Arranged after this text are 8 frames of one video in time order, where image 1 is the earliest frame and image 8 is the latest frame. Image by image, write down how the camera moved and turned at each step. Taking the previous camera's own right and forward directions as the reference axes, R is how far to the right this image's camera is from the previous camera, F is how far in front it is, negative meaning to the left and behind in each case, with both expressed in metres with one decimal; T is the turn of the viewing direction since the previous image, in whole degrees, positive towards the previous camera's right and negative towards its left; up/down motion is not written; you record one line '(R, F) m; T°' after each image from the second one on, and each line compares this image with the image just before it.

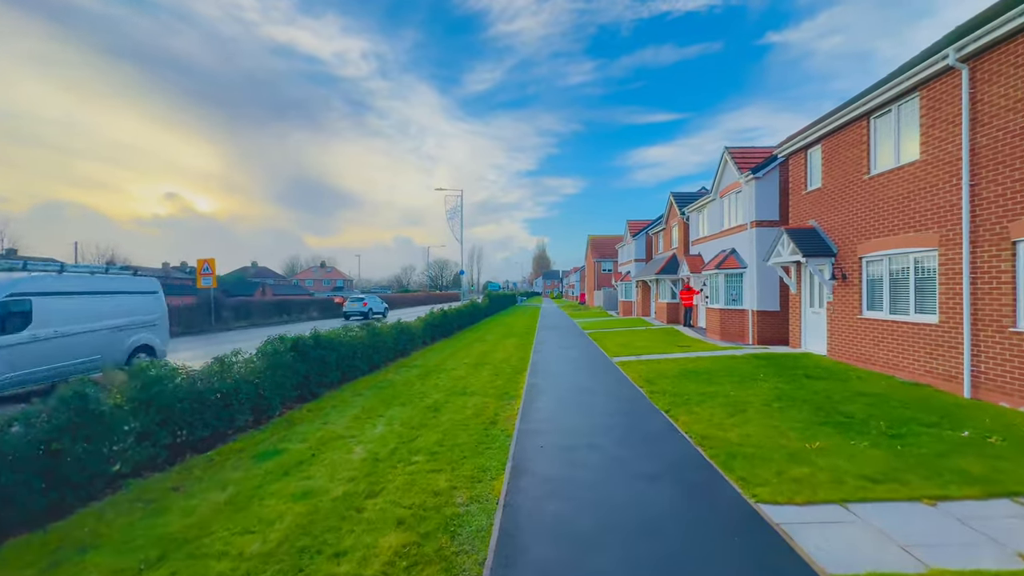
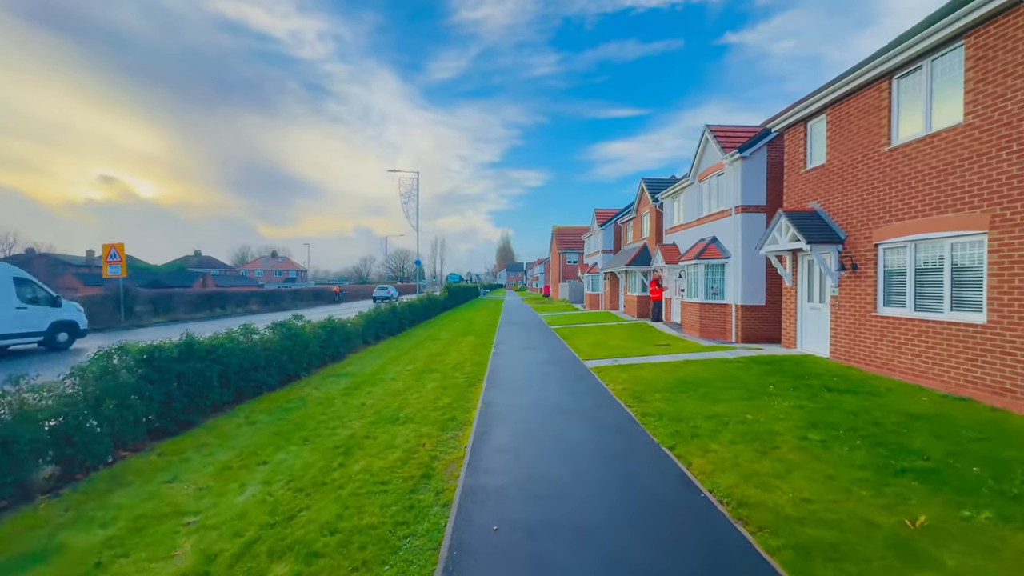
(+0.3, +2.5) m; +5°
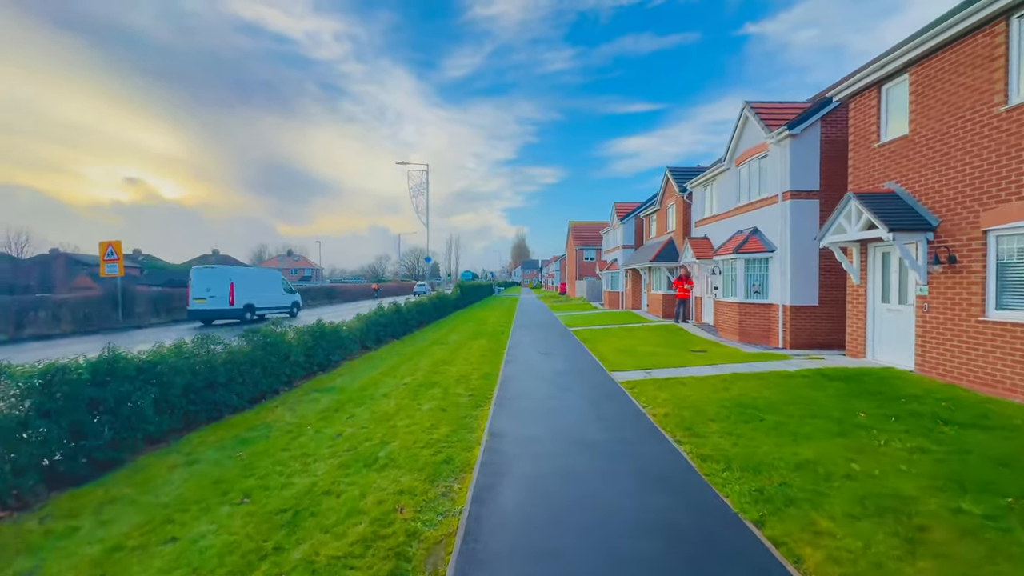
(0.0, +1.9) m; -2°
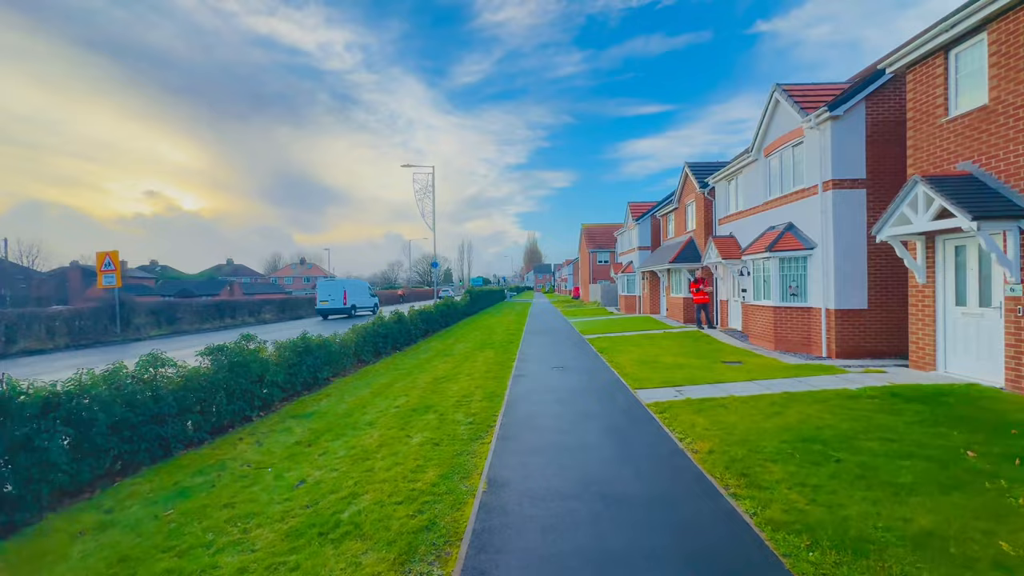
(+0.1, +1.4) m; -2°
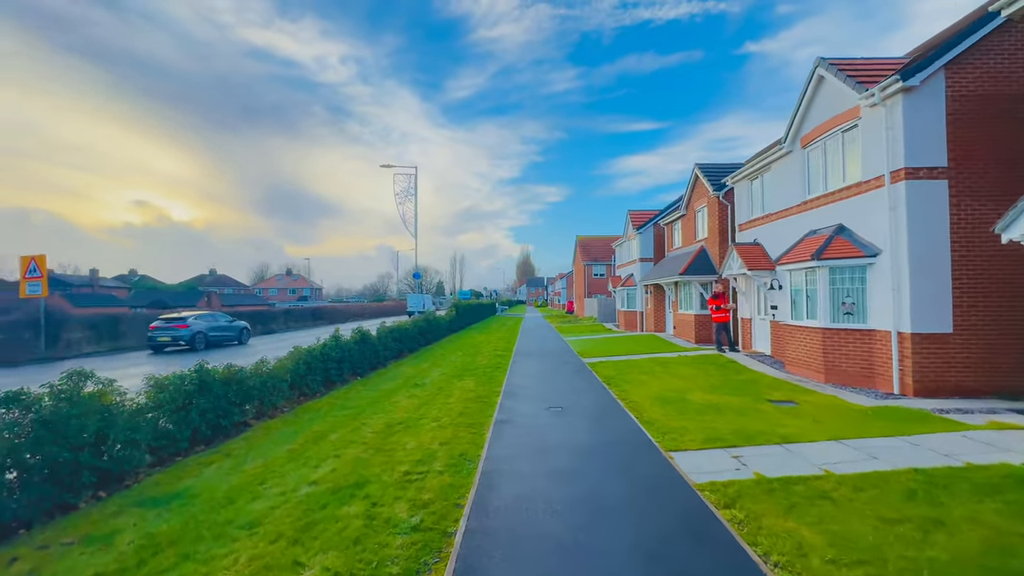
(+0.2, +3.0) m; +1°
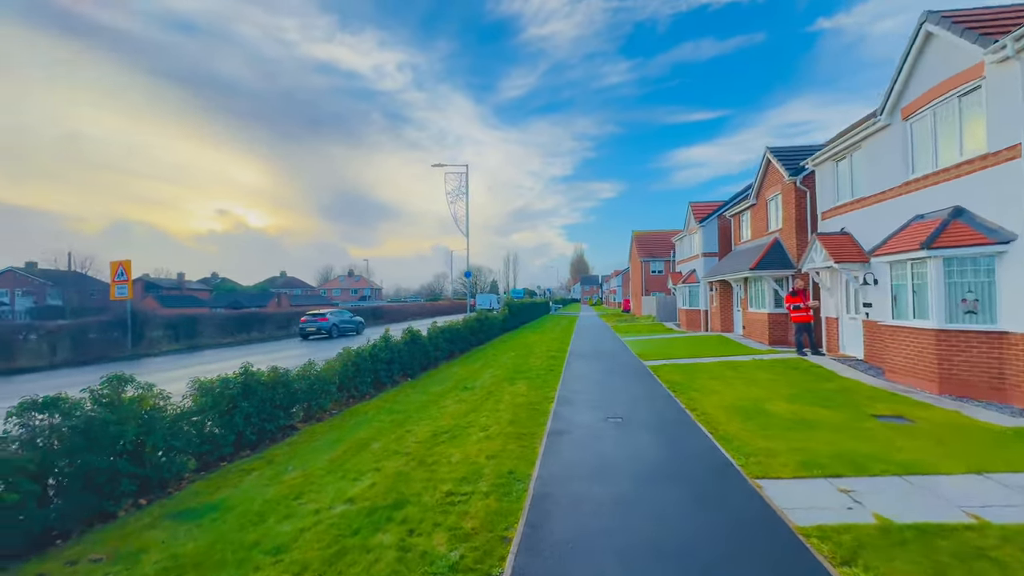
(0.0, +0.8) m; -7°
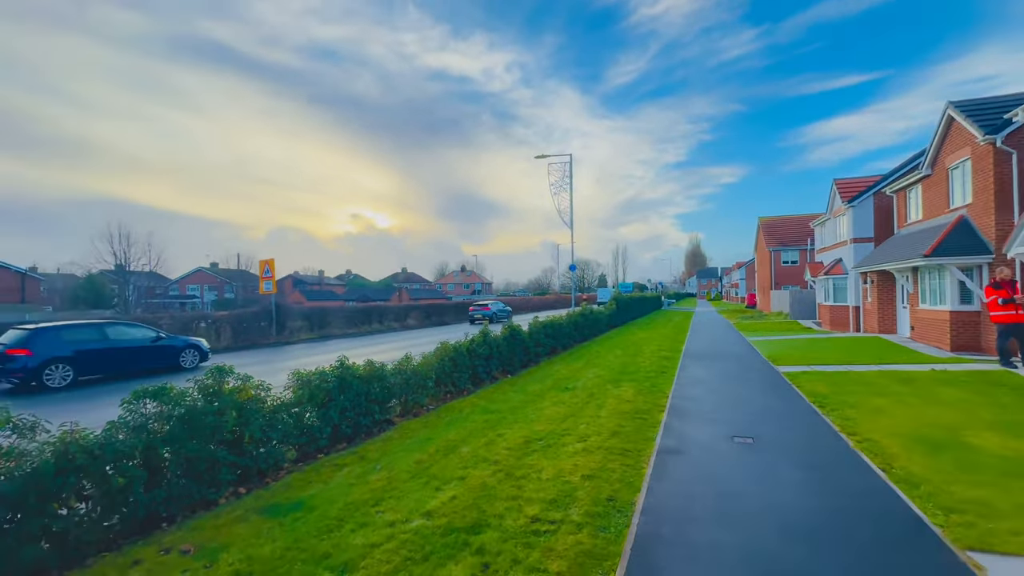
(+0.1, +0.9) m; -14°
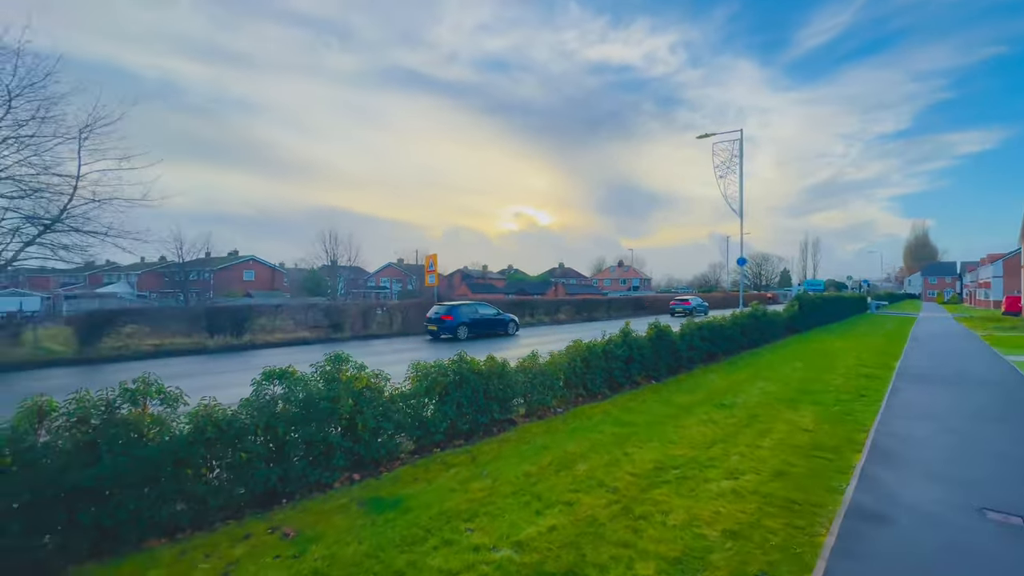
(+0.4, +1.0) m; -20°
